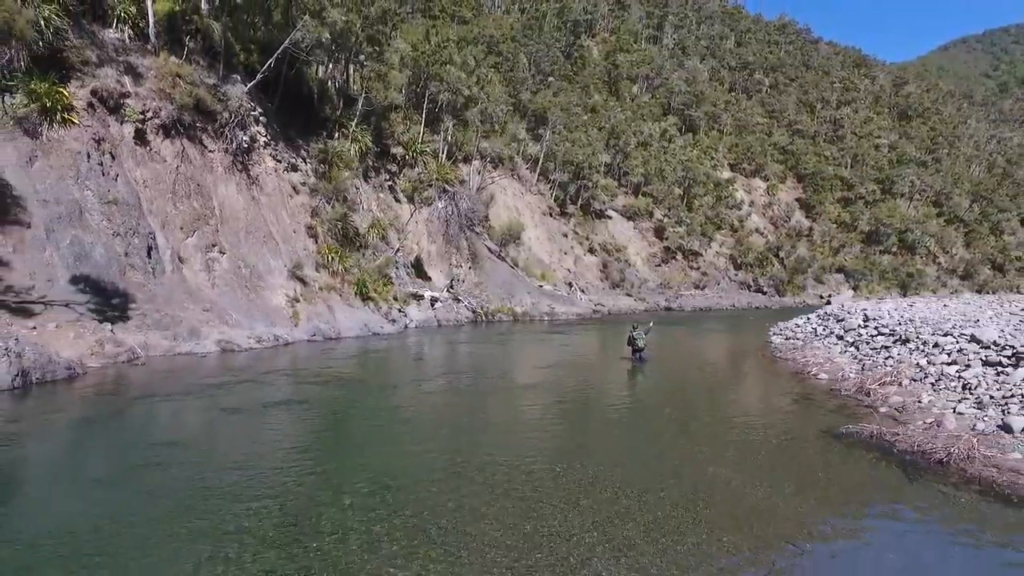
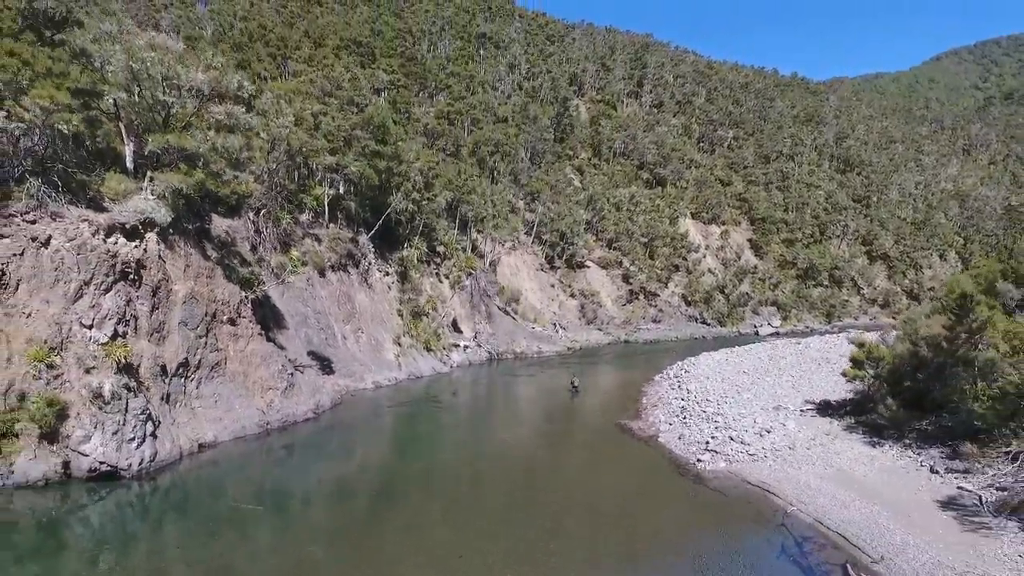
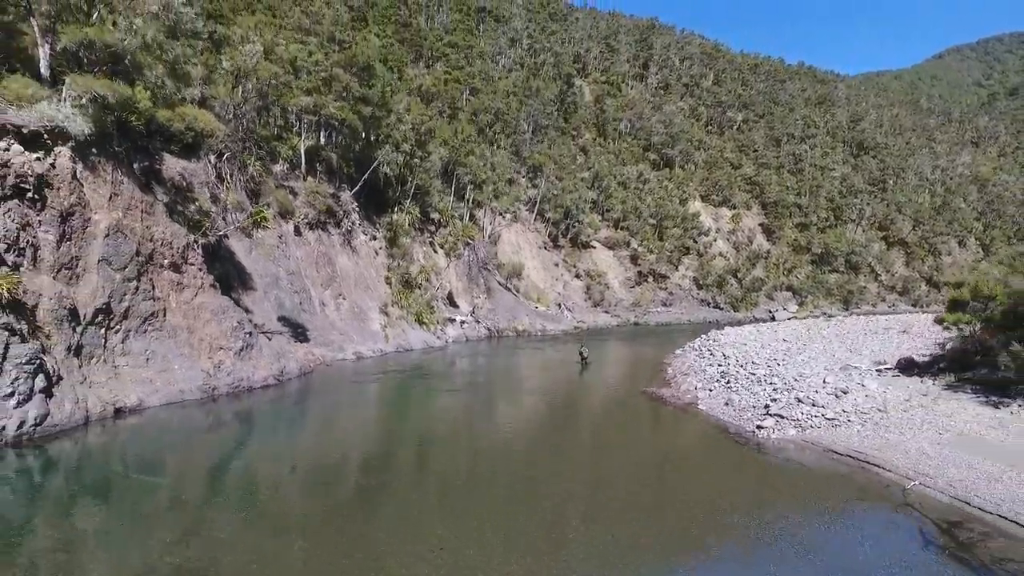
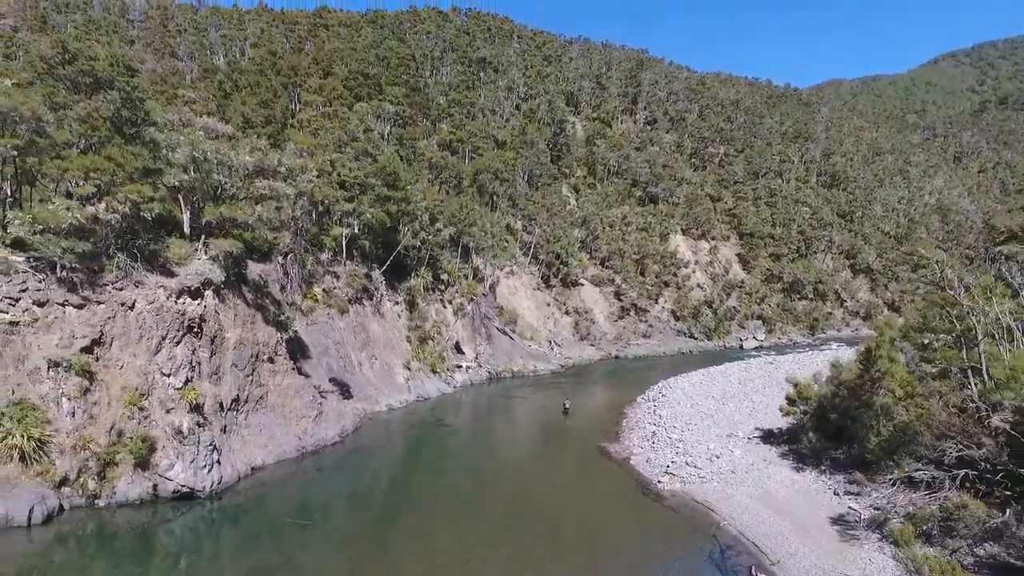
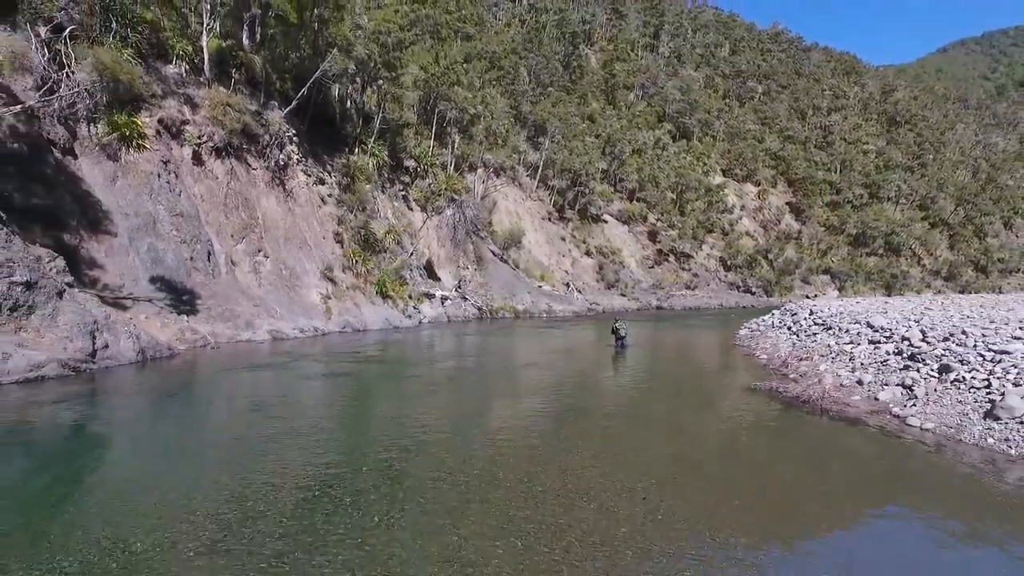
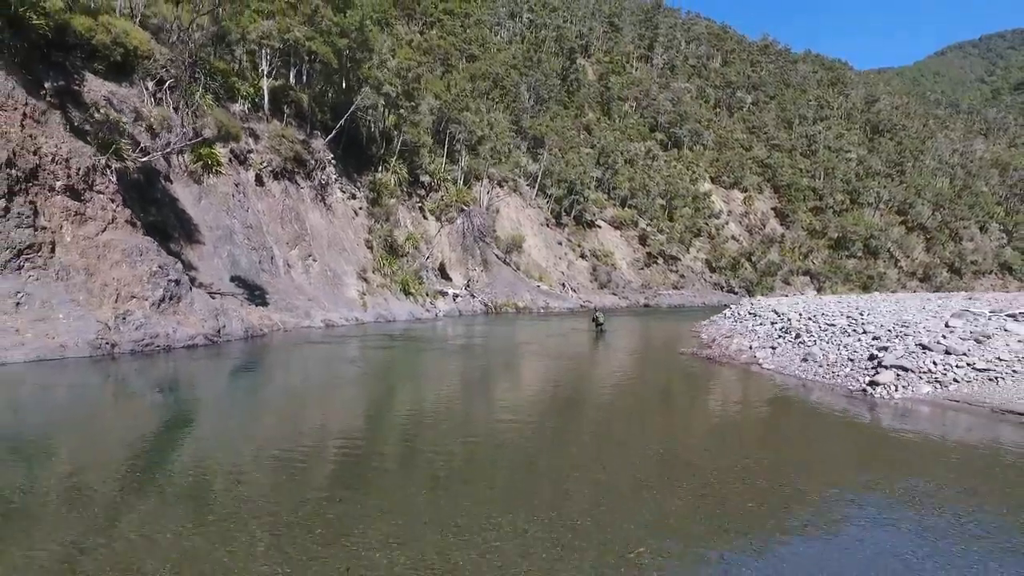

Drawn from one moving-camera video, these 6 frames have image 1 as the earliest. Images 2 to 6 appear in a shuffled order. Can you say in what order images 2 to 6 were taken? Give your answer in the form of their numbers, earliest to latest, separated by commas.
5, 6, 3, 2, 4
